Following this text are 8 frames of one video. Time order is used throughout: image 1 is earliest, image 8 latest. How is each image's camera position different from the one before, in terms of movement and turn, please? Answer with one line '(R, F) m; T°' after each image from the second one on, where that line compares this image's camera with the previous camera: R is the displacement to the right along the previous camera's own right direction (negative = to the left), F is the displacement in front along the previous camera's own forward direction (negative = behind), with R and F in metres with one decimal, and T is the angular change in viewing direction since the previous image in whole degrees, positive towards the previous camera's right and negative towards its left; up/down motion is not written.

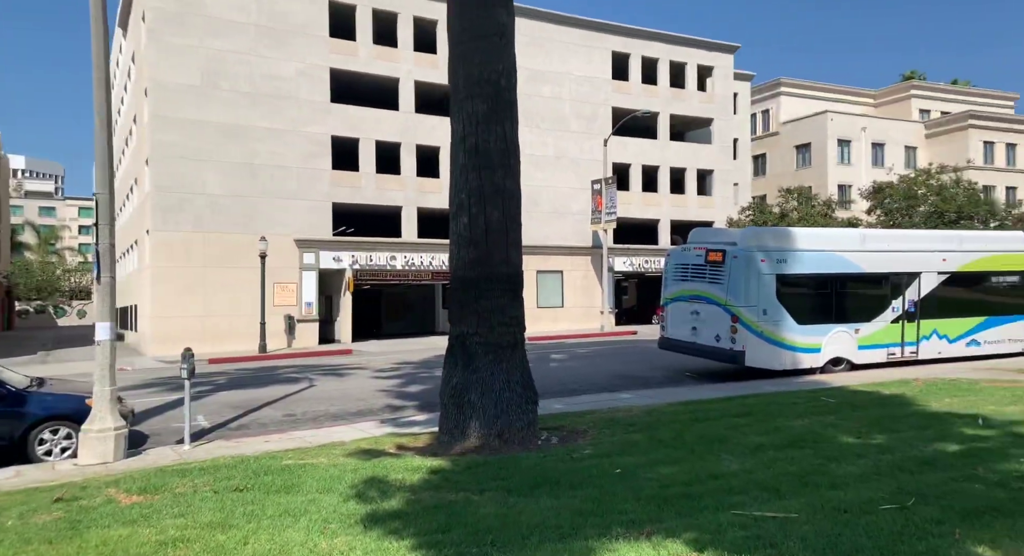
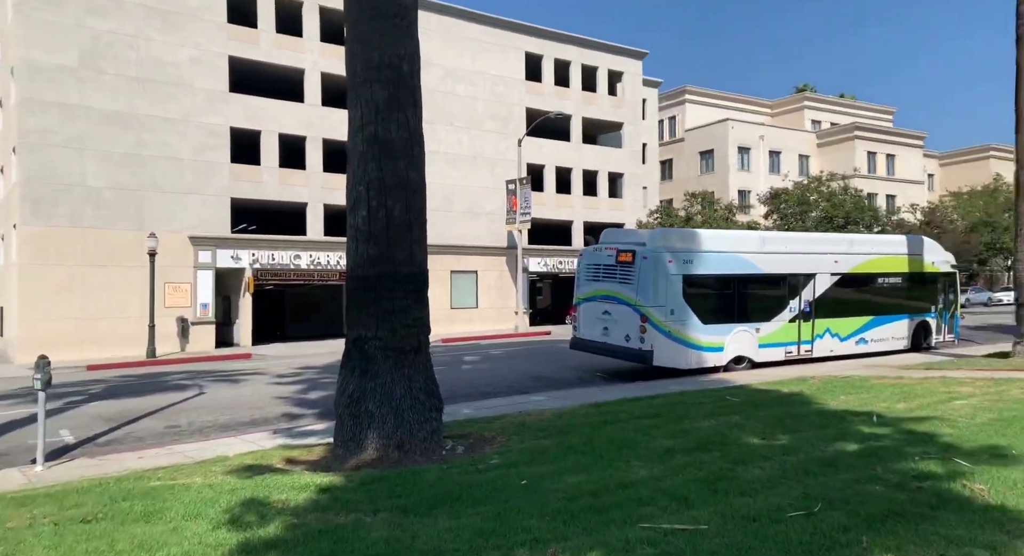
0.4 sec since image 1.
(+0.1, +0.2) m; +6°
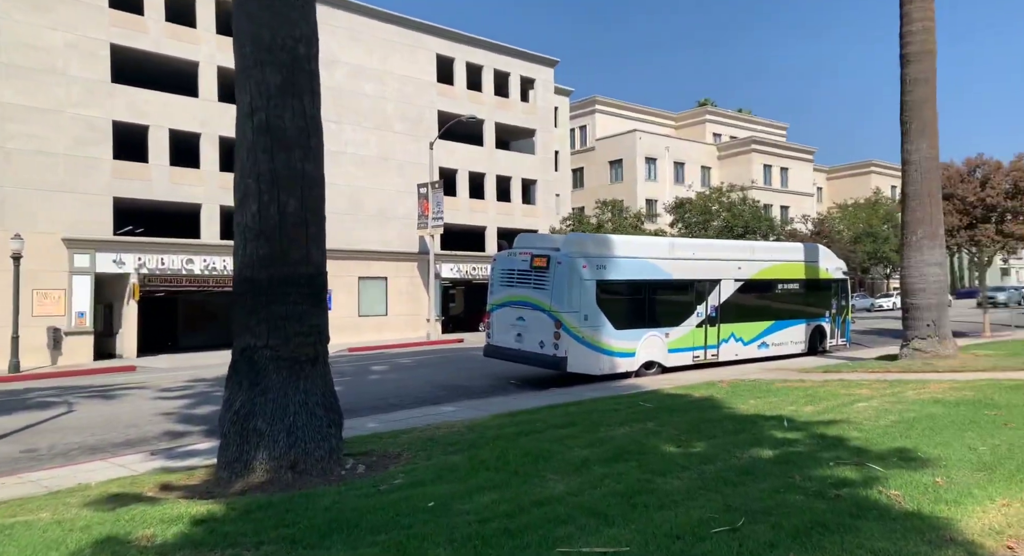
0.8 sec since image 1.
(0.0, +0.3) m; +6°
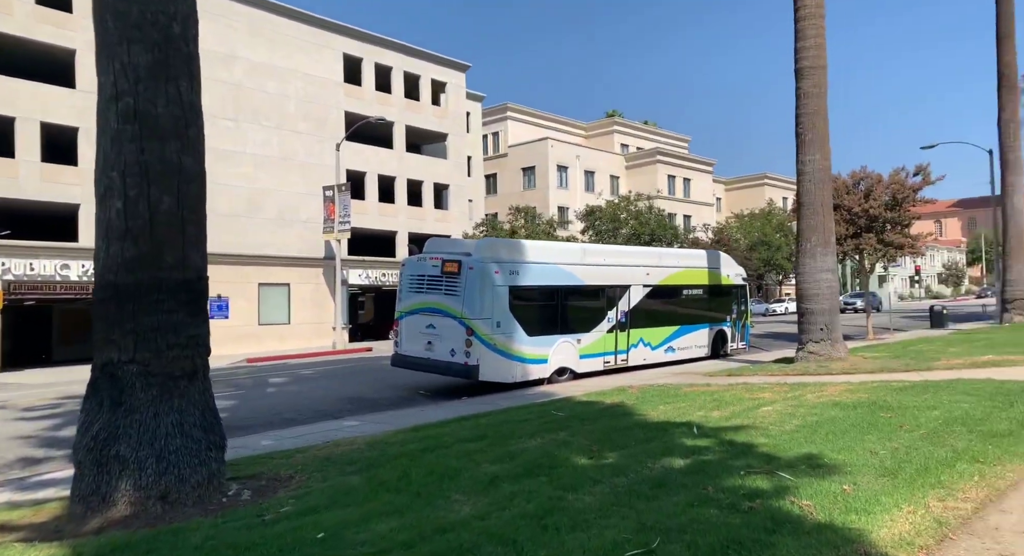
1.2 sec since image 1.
(+0.1, +0.3) m; +6°
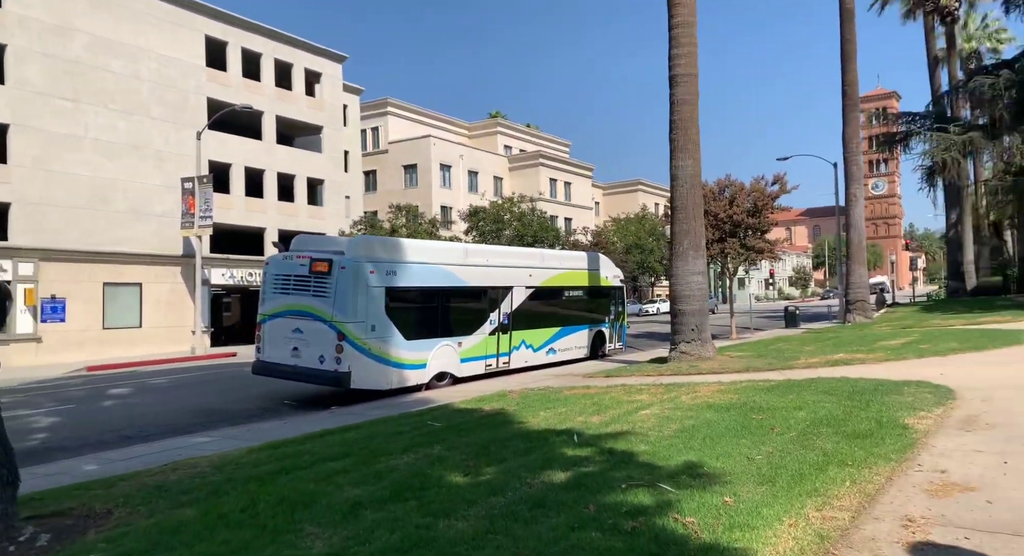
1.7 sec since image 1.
(+0.1, +0.5) m; +9°
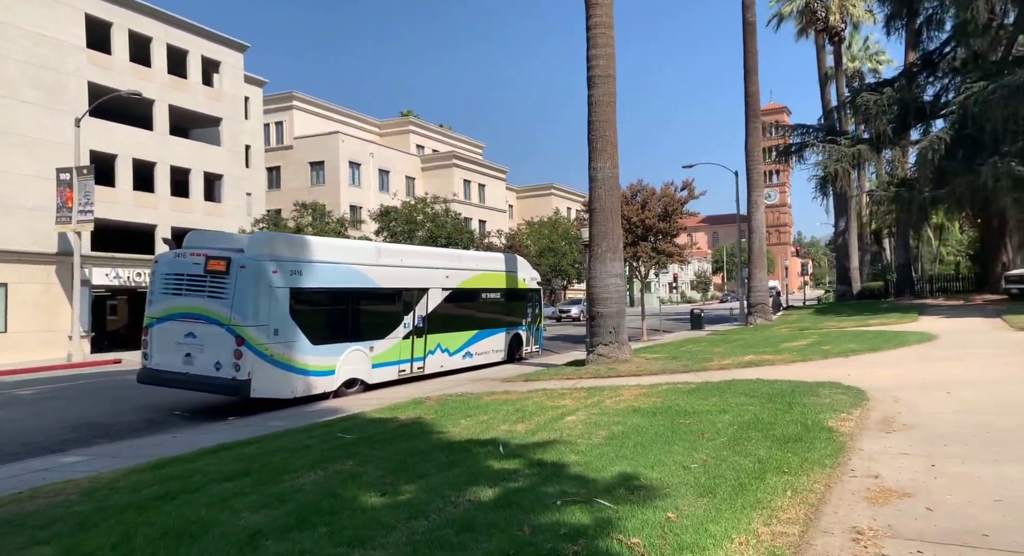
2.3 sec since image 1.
(-0.1, +0.5) m; +7°
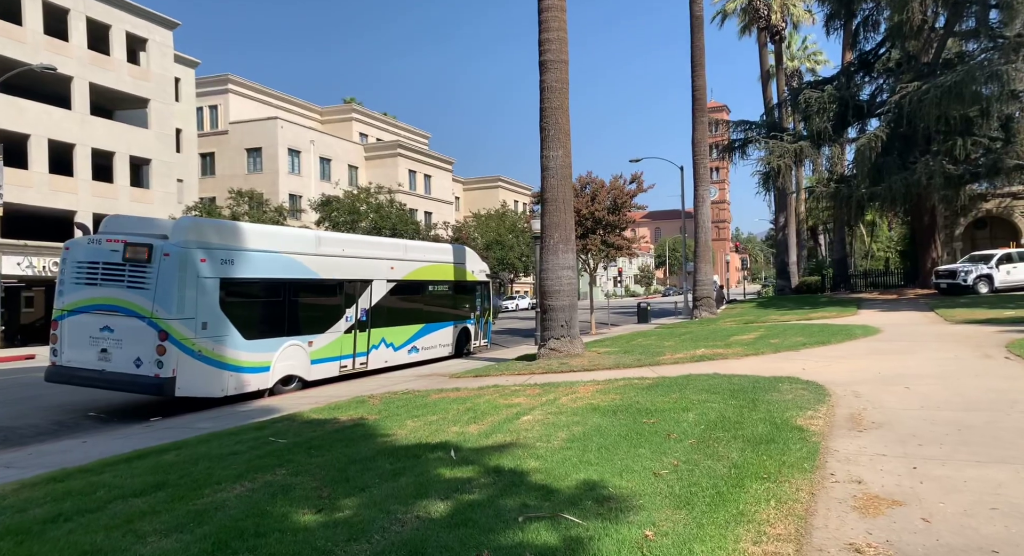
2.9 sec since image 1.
(-0.1, +0.6) m; +4°
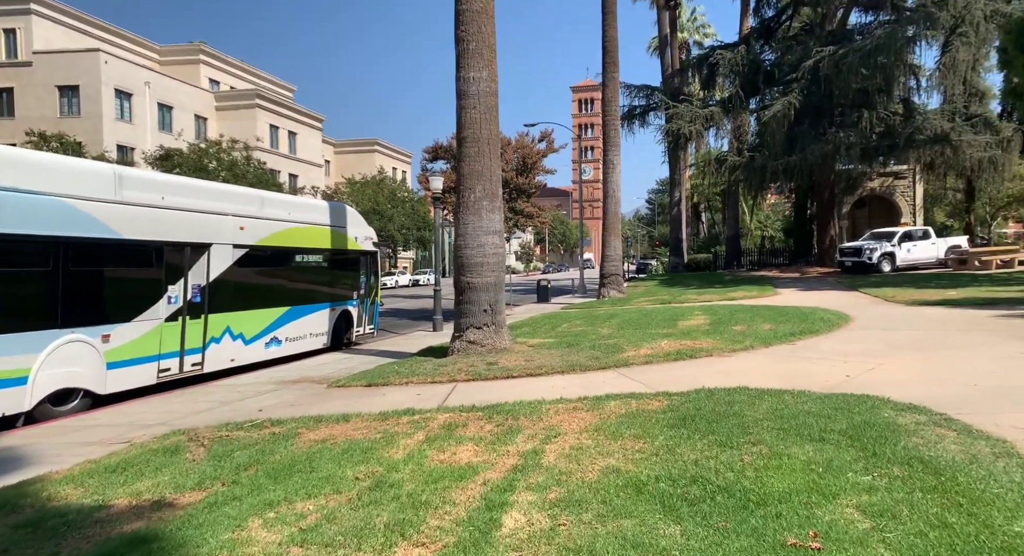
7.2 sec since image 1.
(-0.5, +4.6) m; +10°
